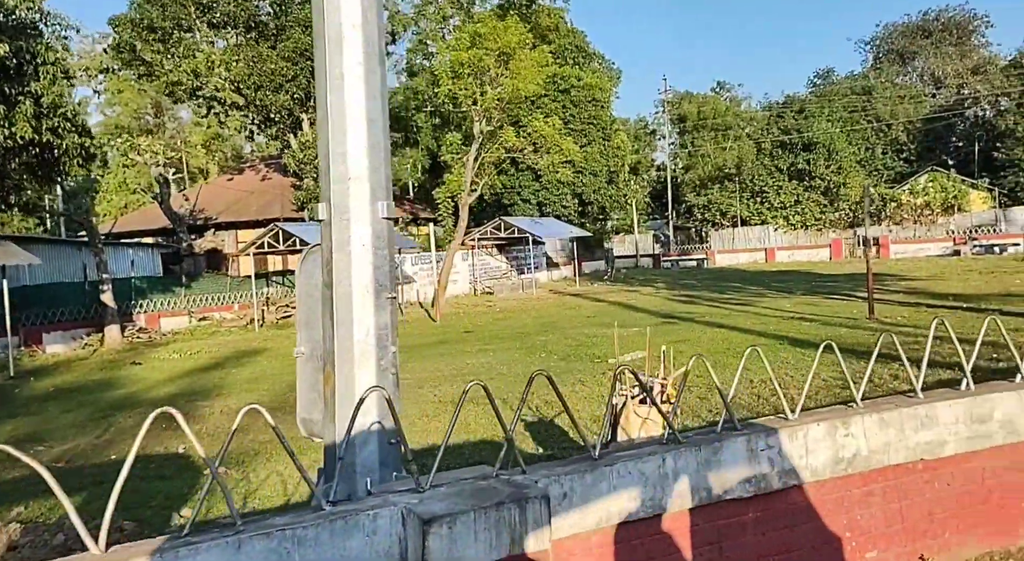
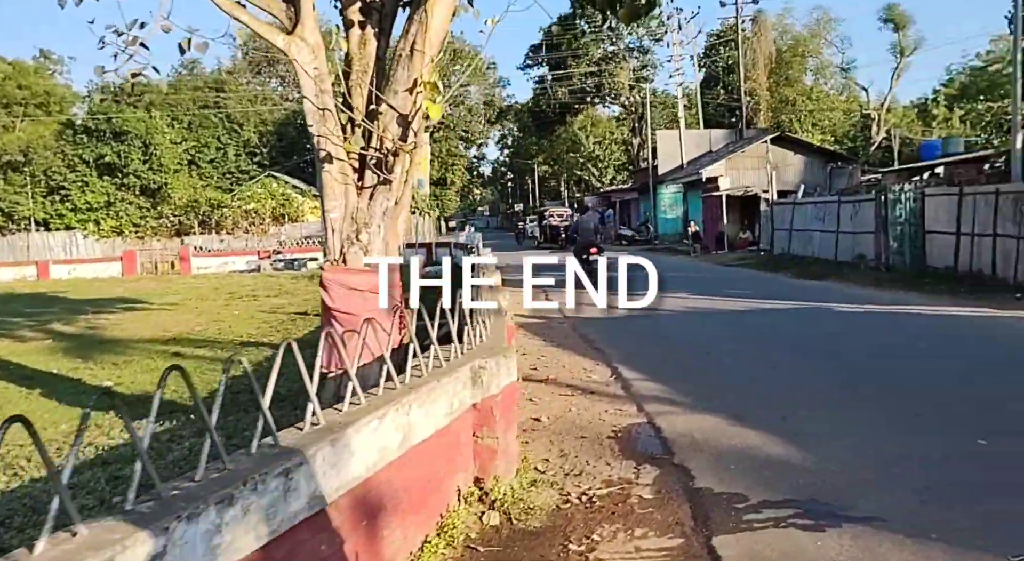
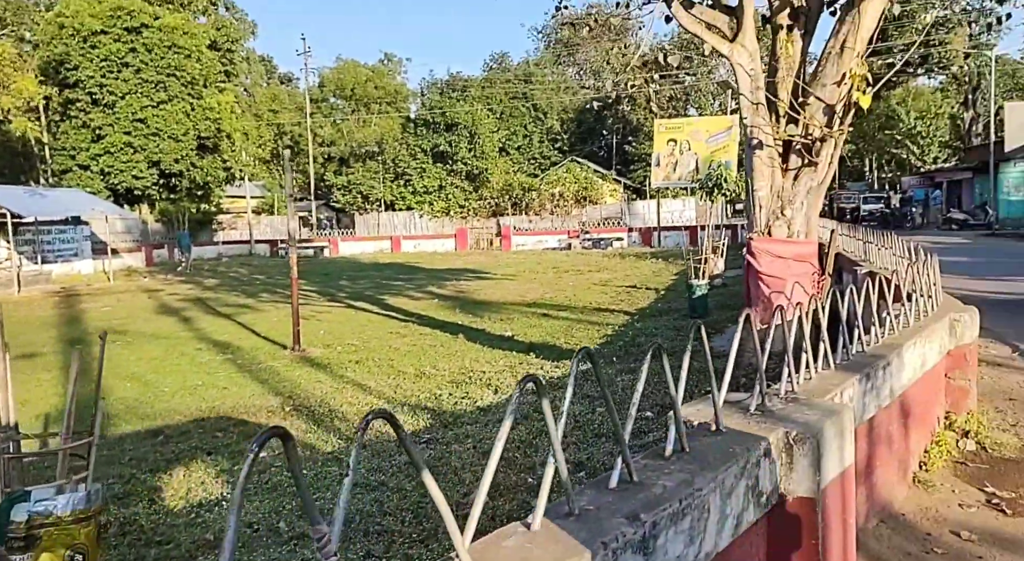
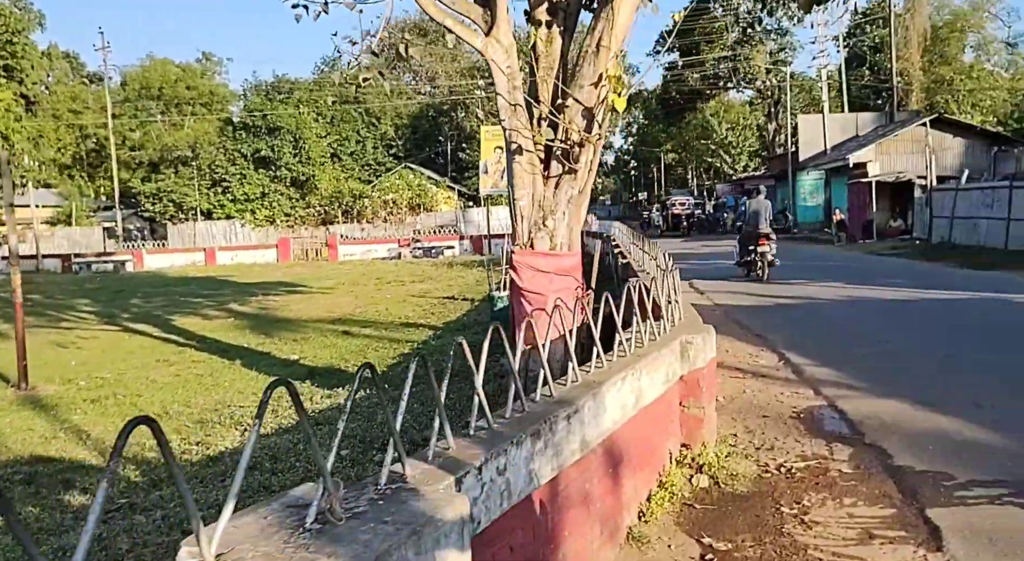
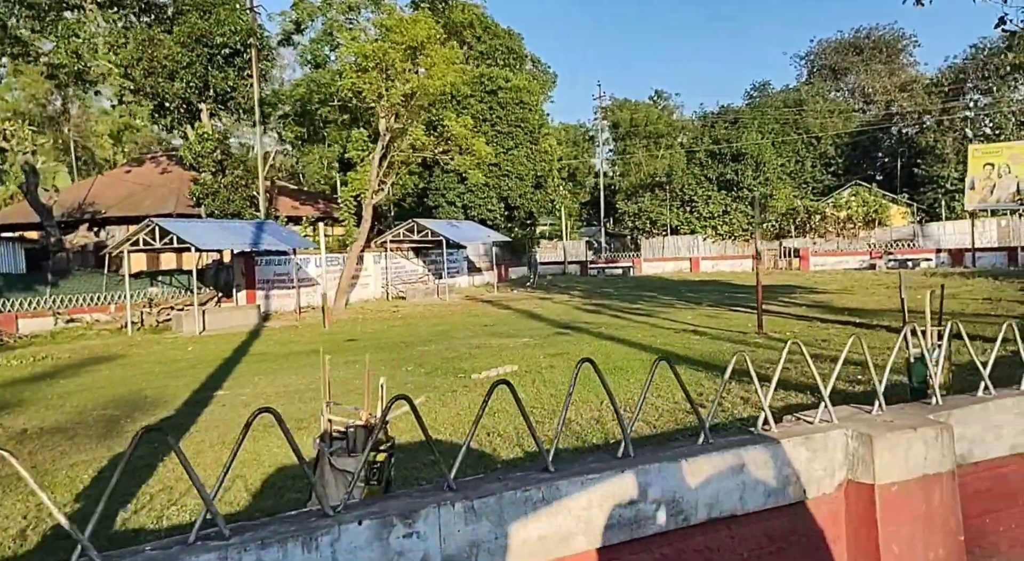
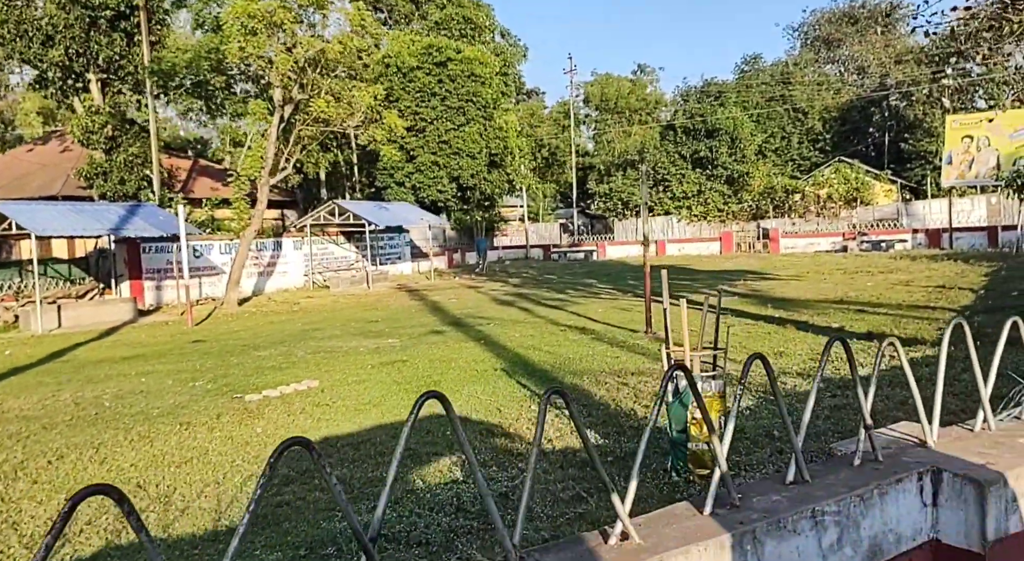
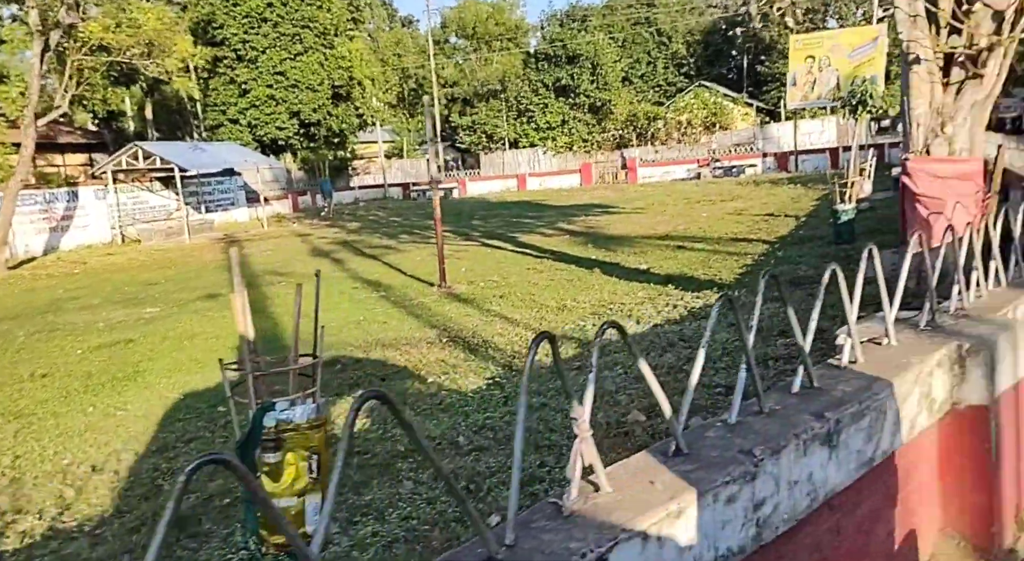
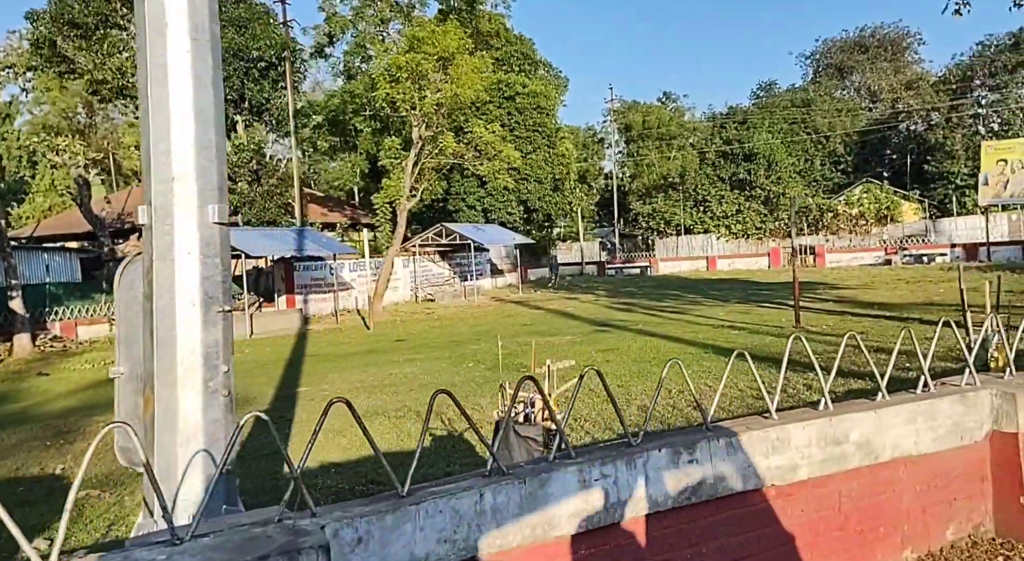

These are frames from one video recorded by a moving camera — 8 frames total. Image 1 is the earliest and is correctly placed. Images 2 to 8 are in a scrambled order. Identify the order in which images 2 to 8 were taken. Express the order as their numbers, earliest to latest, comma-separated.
8, 5, 6, 7, 3, 4, 2
